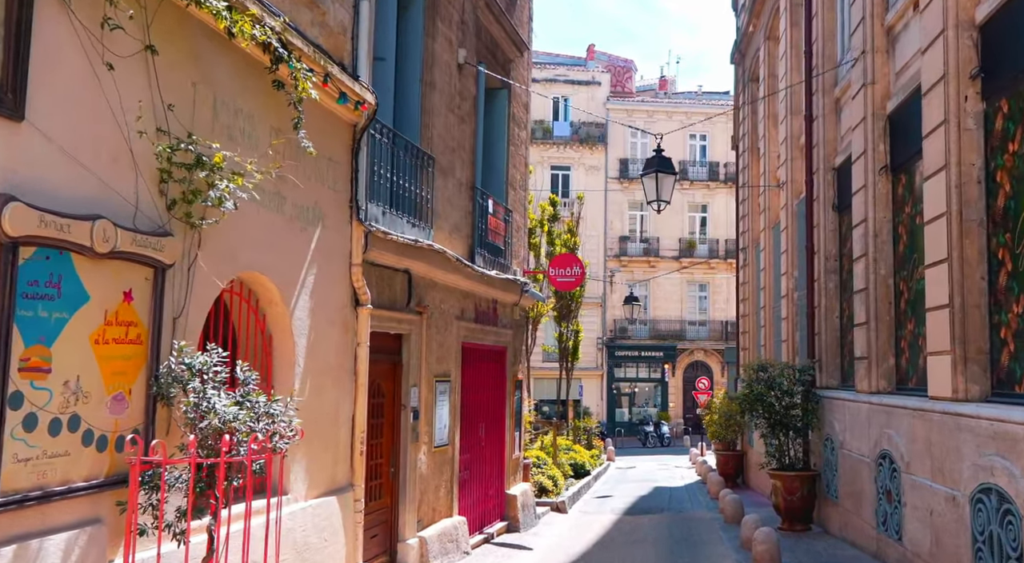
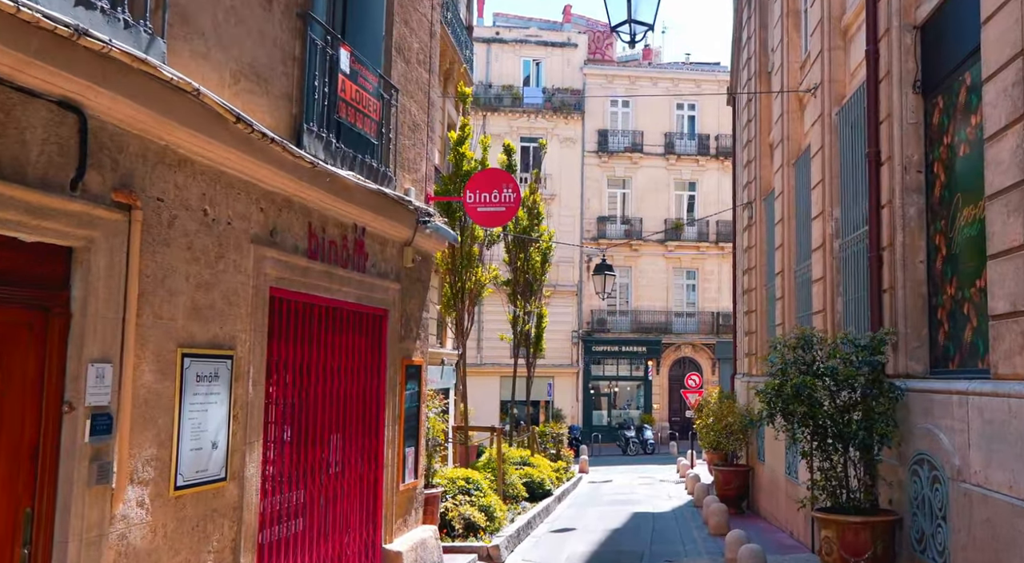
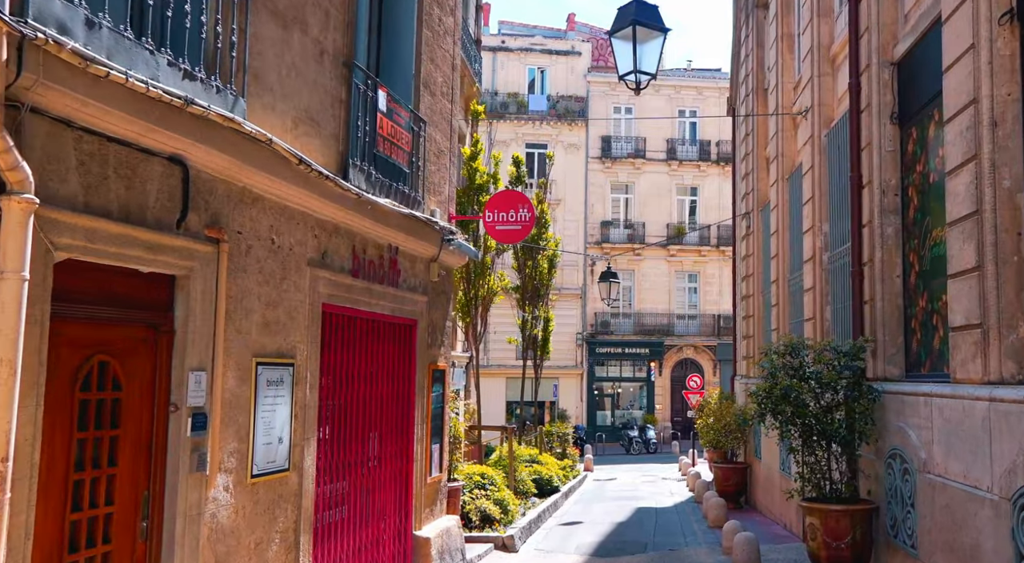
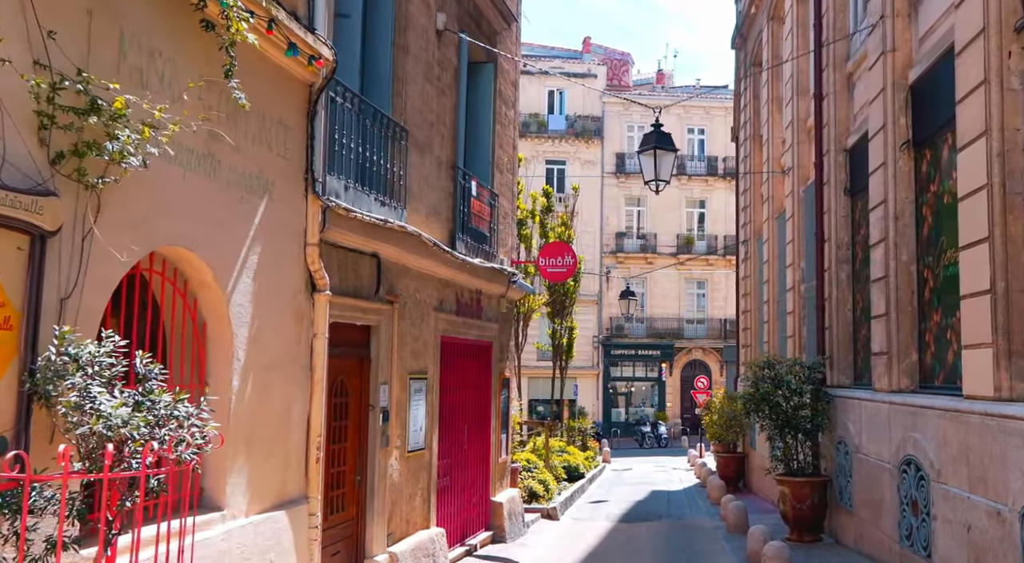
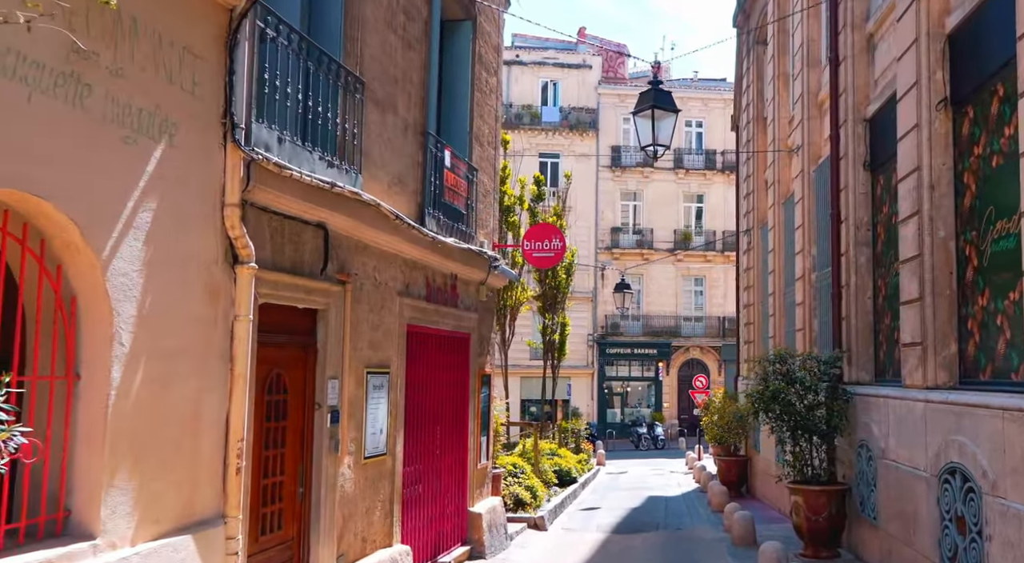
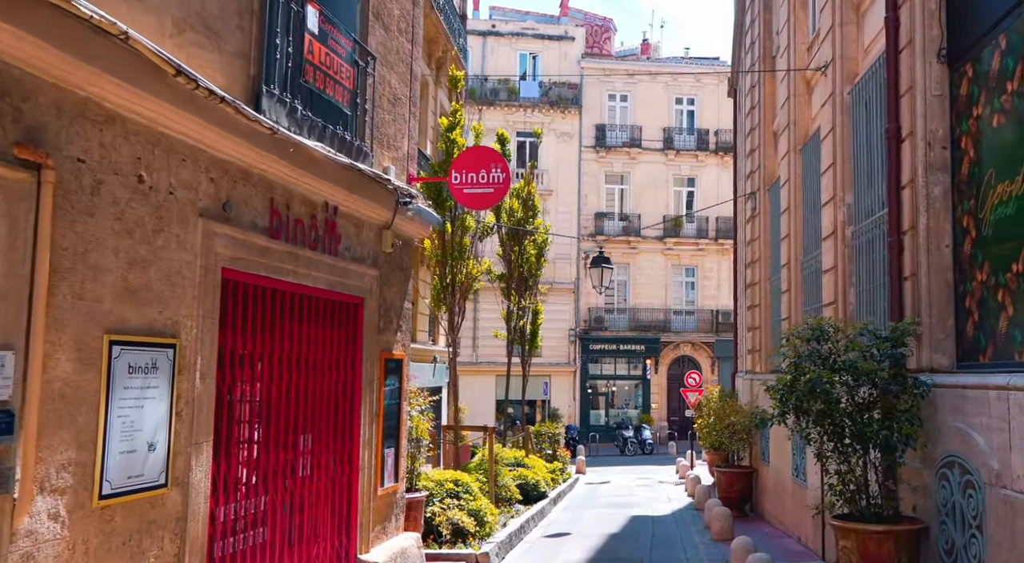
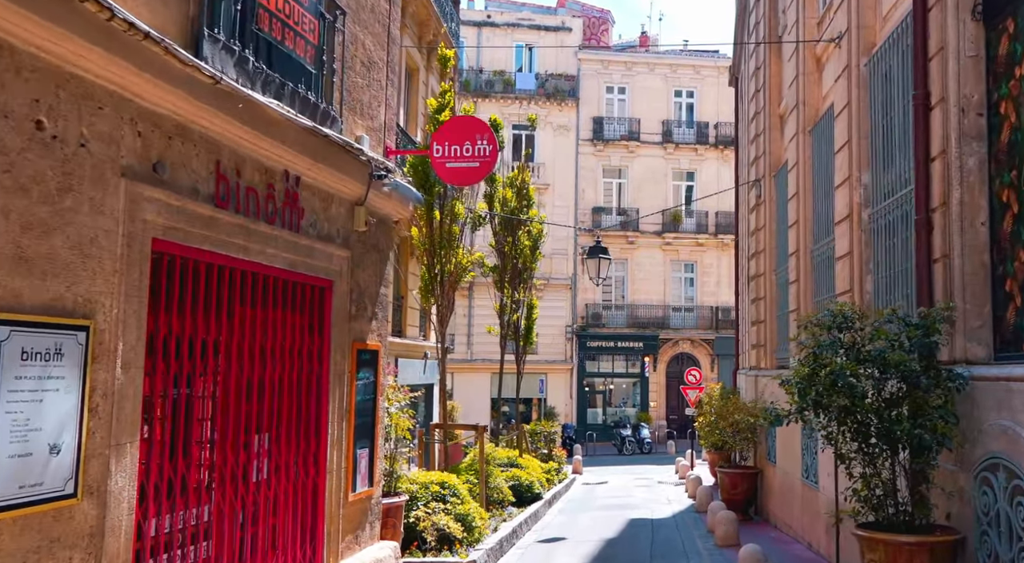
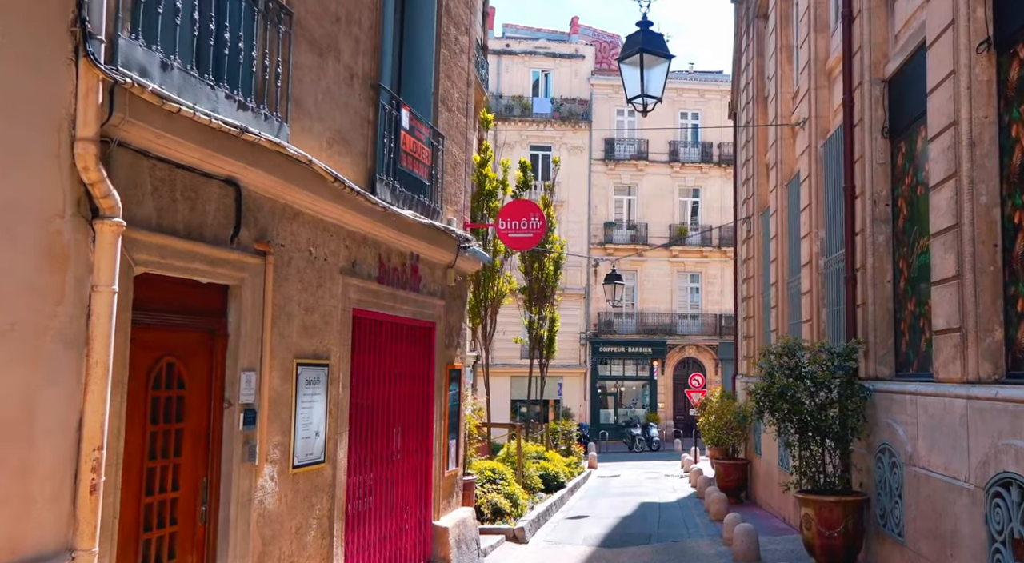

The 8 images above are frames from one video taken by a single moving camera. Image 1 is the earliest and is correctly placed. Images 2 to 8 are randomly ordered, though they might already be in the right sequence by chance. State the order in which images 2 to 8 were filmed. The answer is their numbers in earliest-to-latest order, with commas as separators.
4, 5, 8, 3, 2, 6, 7
